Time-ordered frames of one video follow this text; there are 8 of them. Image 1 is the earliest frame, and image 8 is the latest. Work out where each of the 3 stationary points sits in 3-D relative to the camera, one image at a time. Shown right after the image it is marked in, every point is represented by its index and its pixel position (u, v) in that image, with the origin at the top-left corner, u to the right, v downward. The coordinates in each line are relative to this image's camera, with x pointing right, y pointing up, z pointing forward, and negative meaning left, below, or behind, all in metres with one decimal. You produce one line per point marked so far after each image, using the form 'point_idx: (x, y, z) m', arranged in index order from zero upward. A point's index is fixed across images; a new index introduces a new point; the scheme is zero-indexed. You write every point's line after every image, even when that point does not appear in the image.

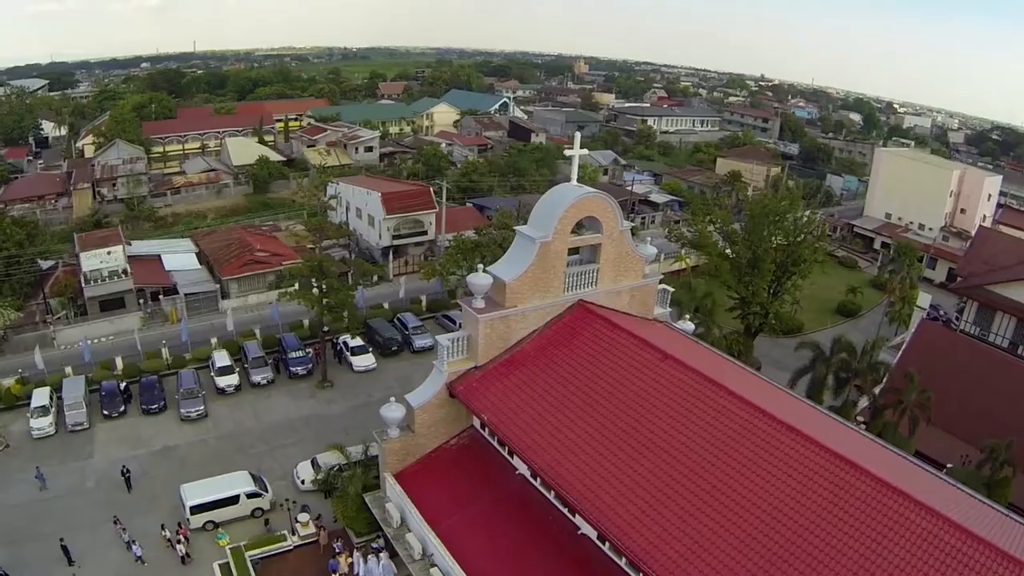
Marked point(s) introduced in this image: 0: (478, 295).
0: (-0.9, -0.2, +13.3) m
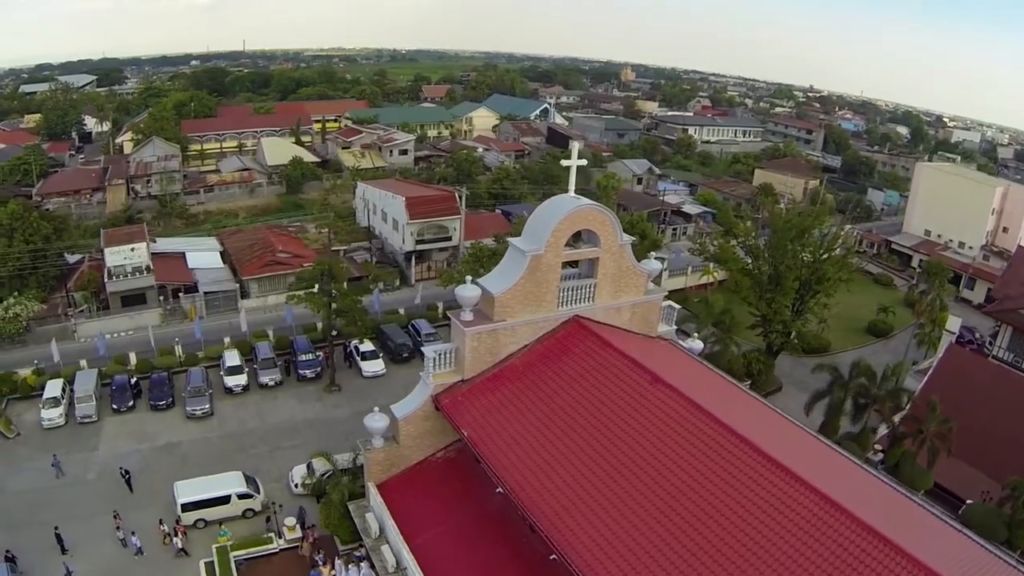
0: (-1.1, -0.4, +12.9) m
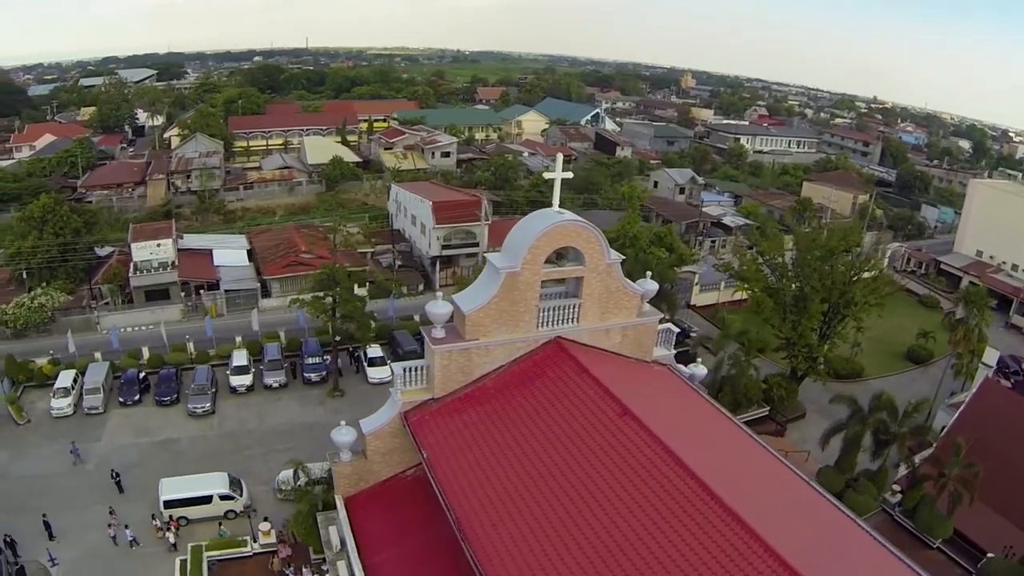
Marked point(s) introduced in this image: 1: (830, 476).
0: (-1.5, -0.7, +12.4) m
1: (+9.3, -5.5, +18.9) m
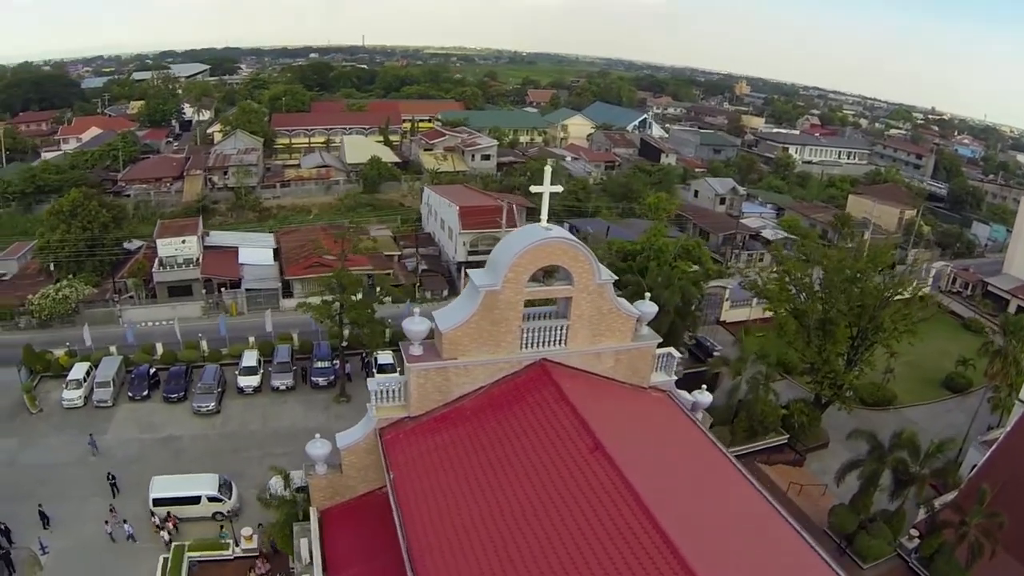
0: (-1.8, -1.0, +11.9) m
1: (+9.2, -6.3, +17.8) m
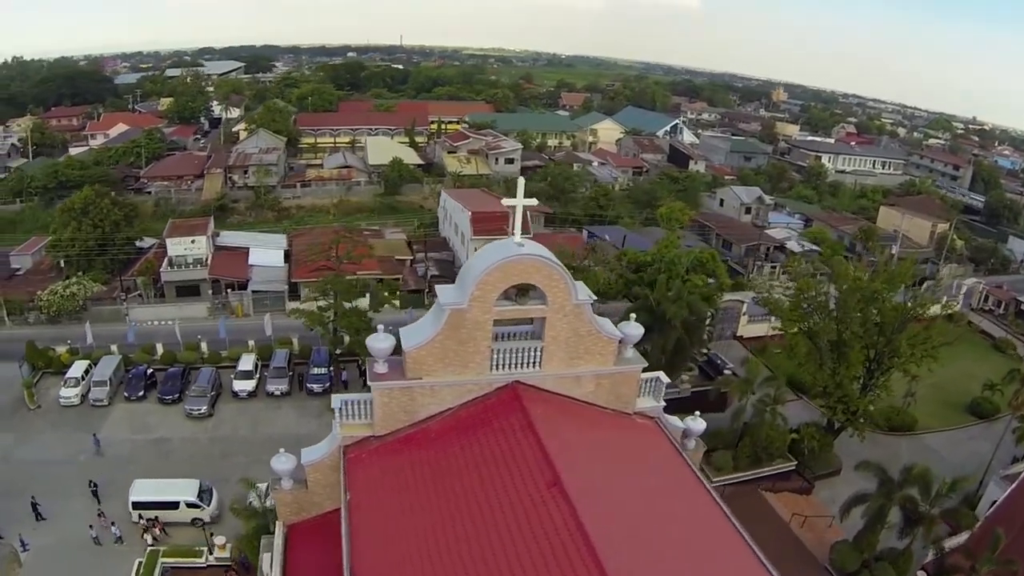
0: (-2.3, -1.3, +11.4) m
1: (+8.7, -6.9, +16.9) m
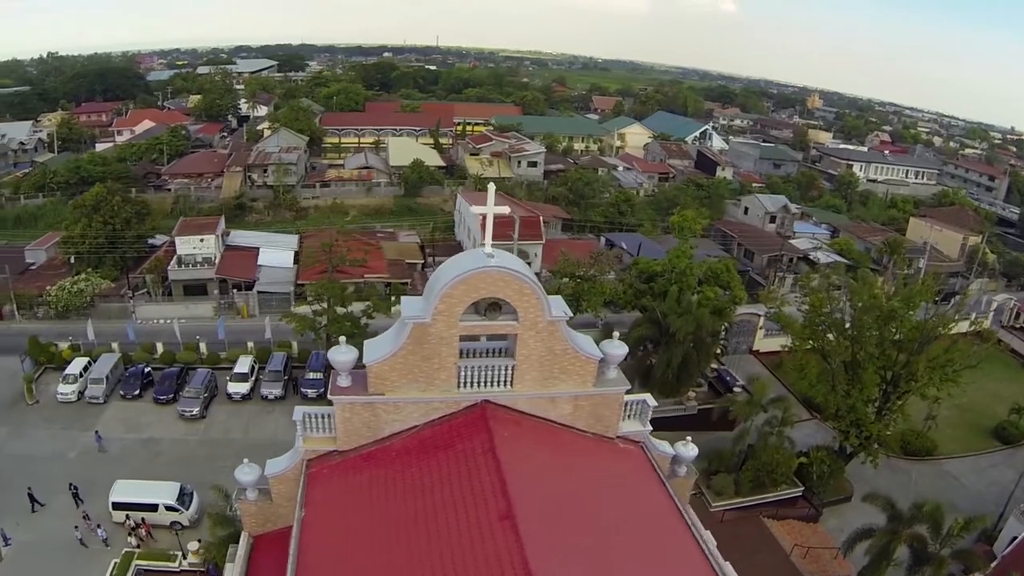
0: (-2.9, -1.5, +10.9) m
1: (+8.2, -7.4, +15.9) m
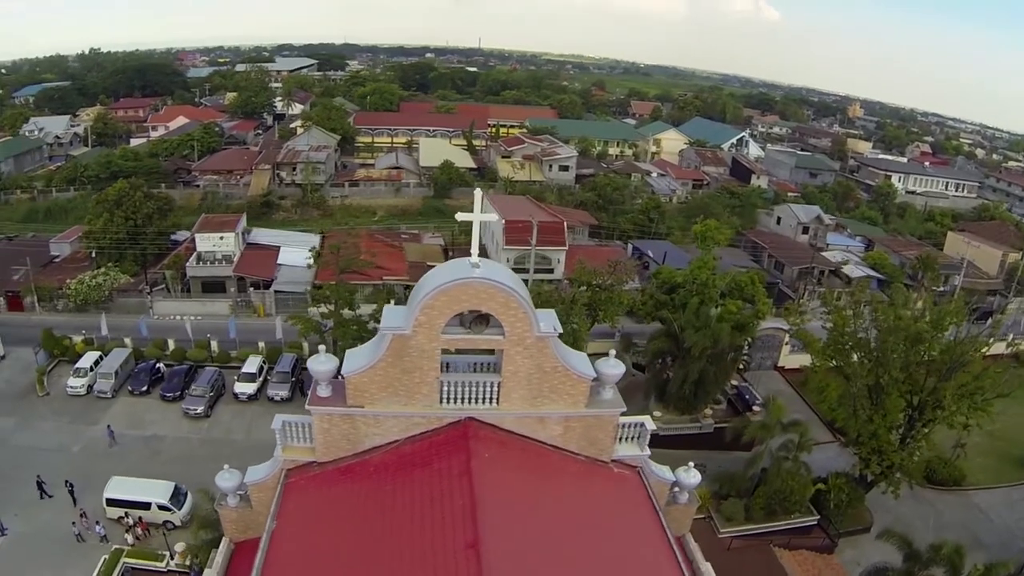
0: (-3.1, -1.6, +10.5) m
1: (+8.0, -8.0, +15.0) m
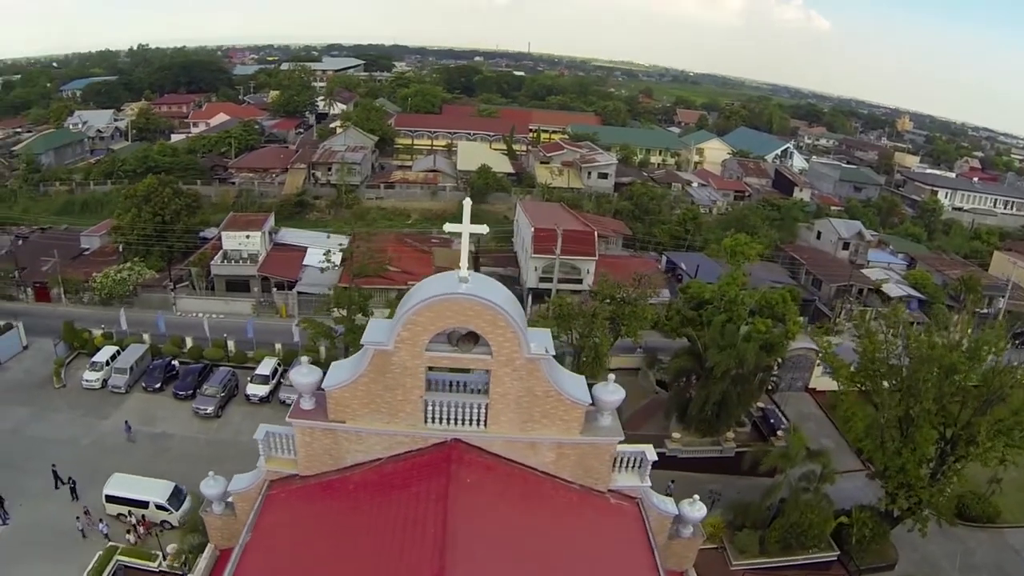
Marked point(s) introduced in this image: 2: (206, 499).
0: (-3.3, -1.8, +10.1) m
1: (+7.8, -8.6, +13.9) m
2: (-6.0, -4.2, +12.4) m
